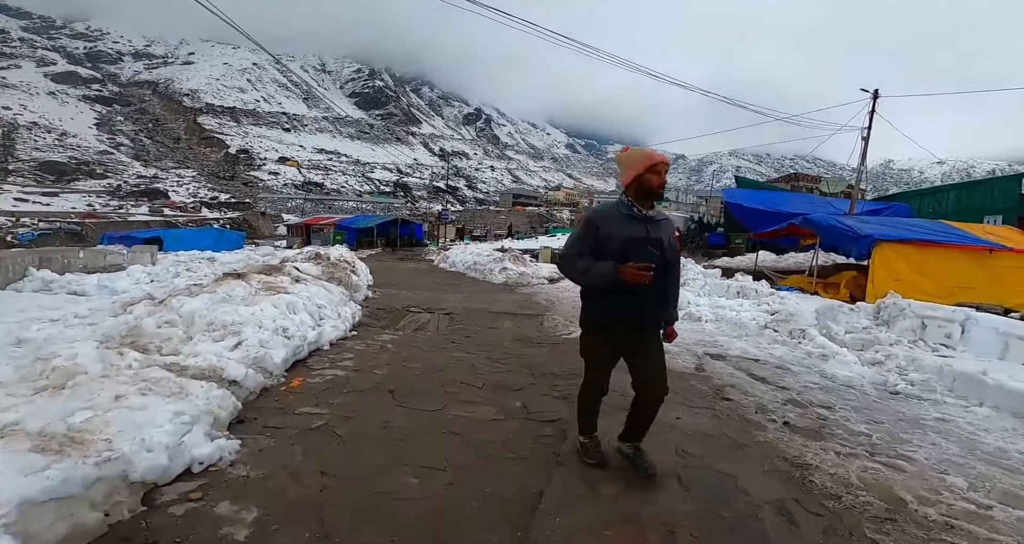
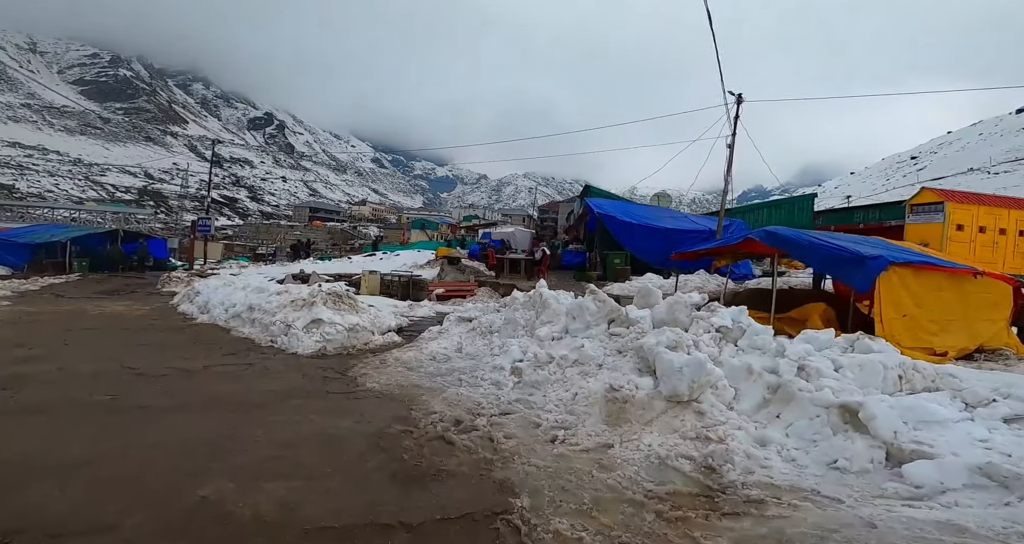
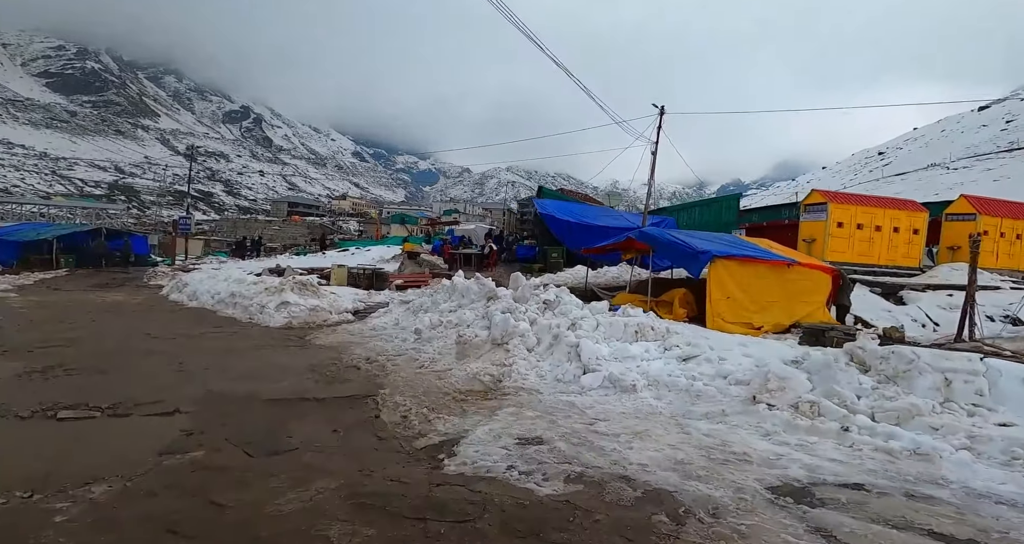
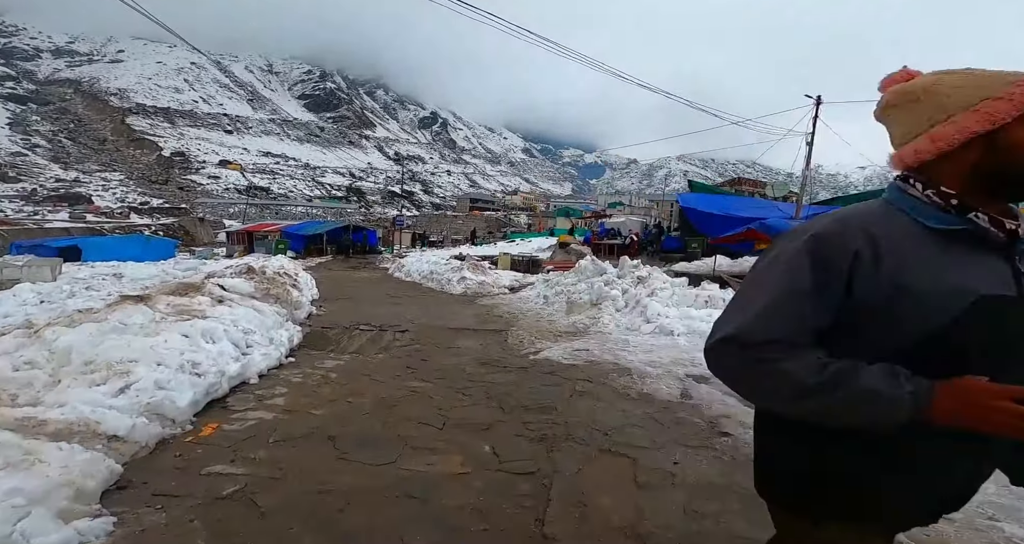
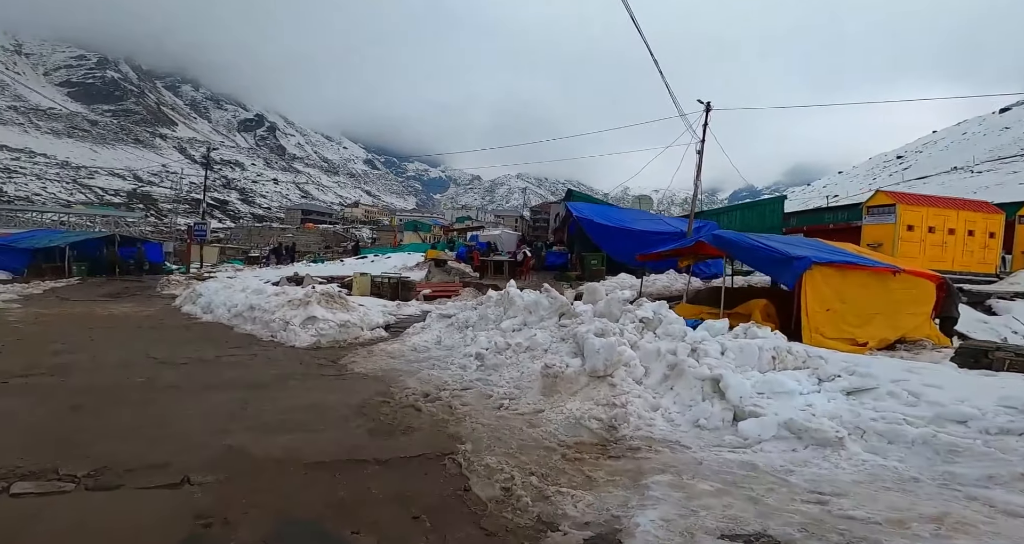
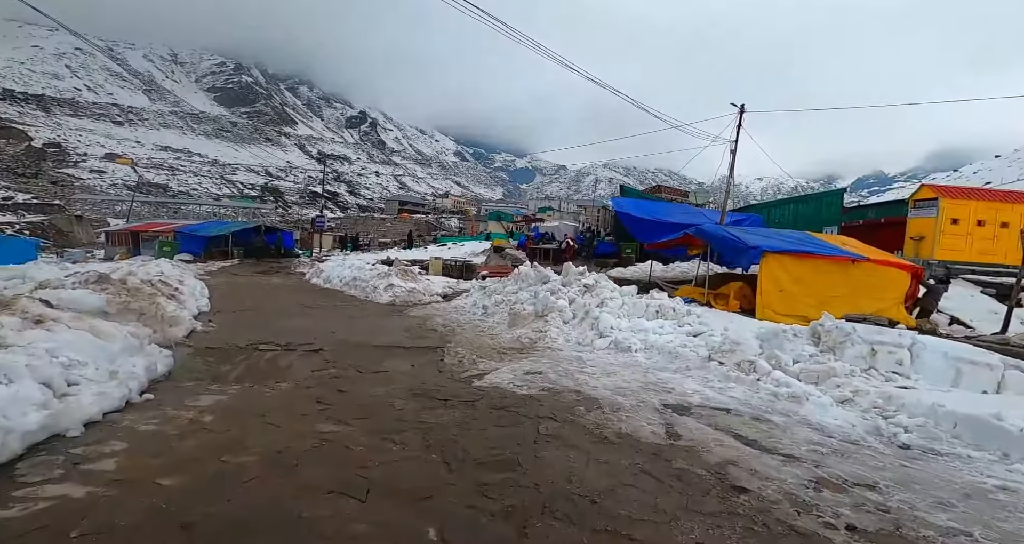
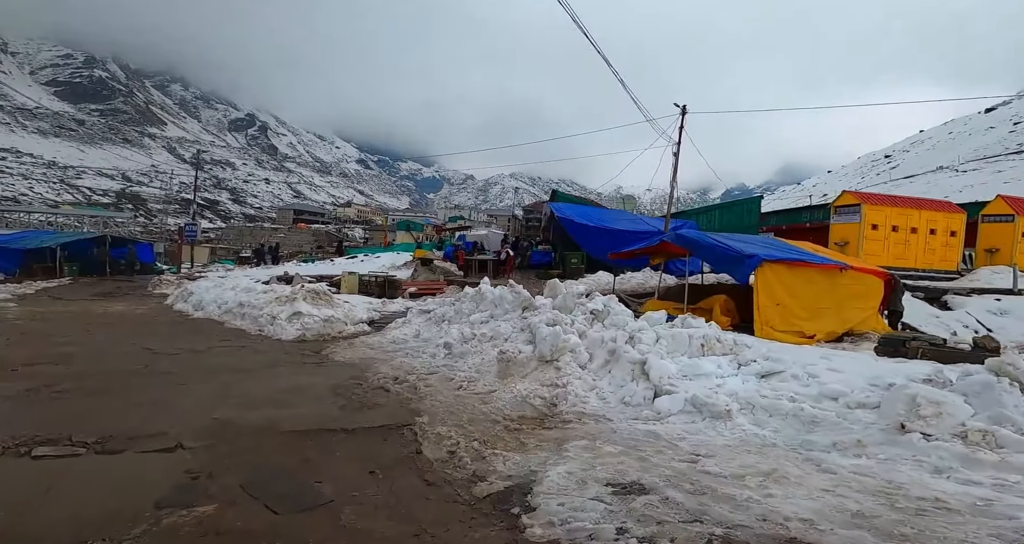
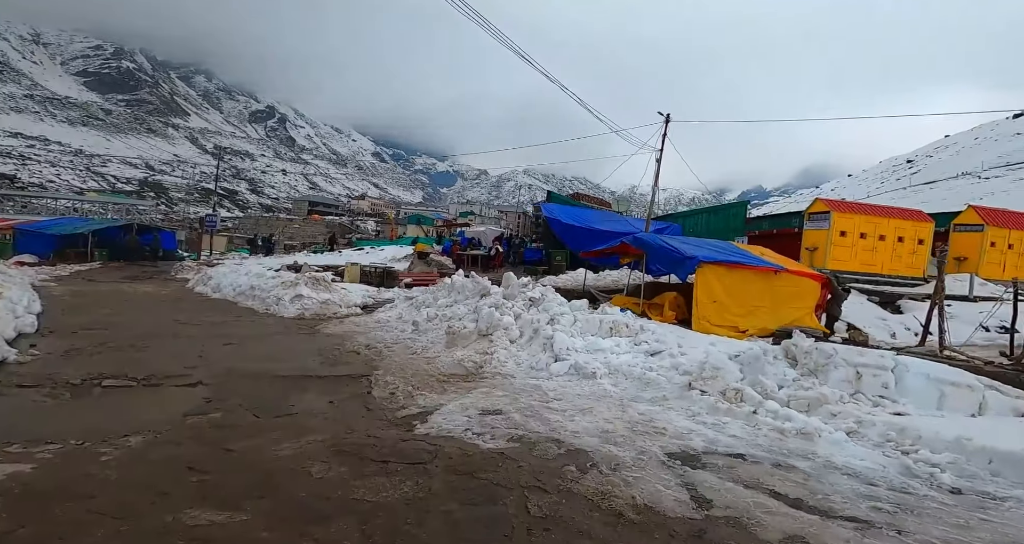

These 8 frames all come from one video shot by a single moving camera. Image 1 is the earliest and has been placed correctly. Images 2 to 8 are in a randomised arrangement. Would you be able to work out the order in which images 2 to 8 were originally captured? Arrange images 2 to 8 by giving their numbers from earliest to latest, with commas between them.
4, 6, 8, 3, 7, 5, 2
